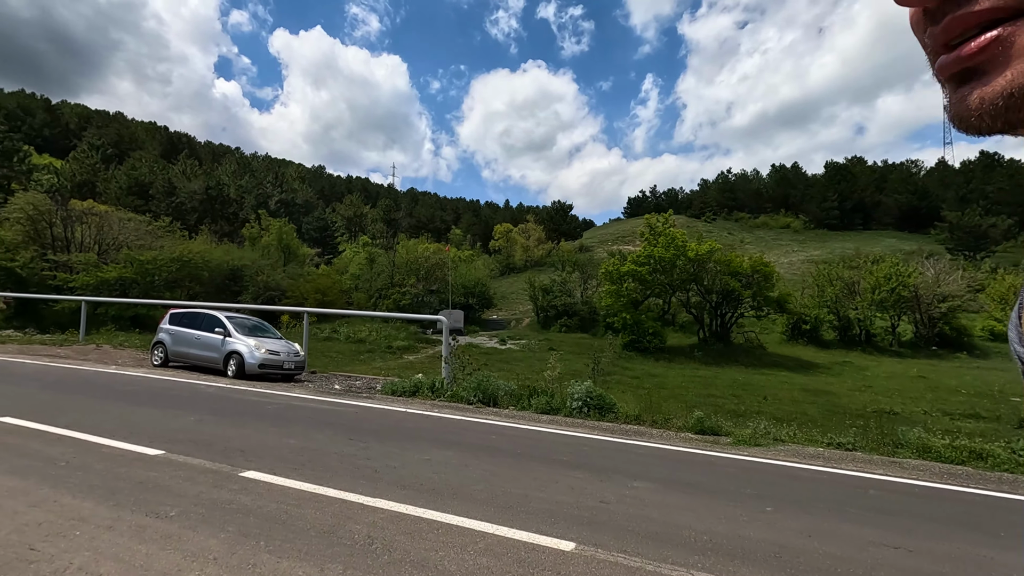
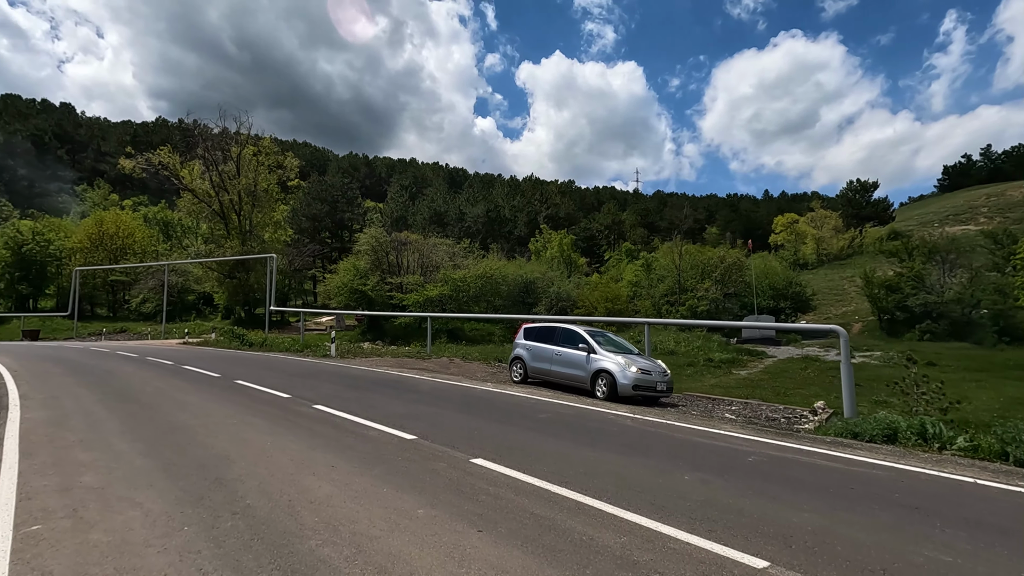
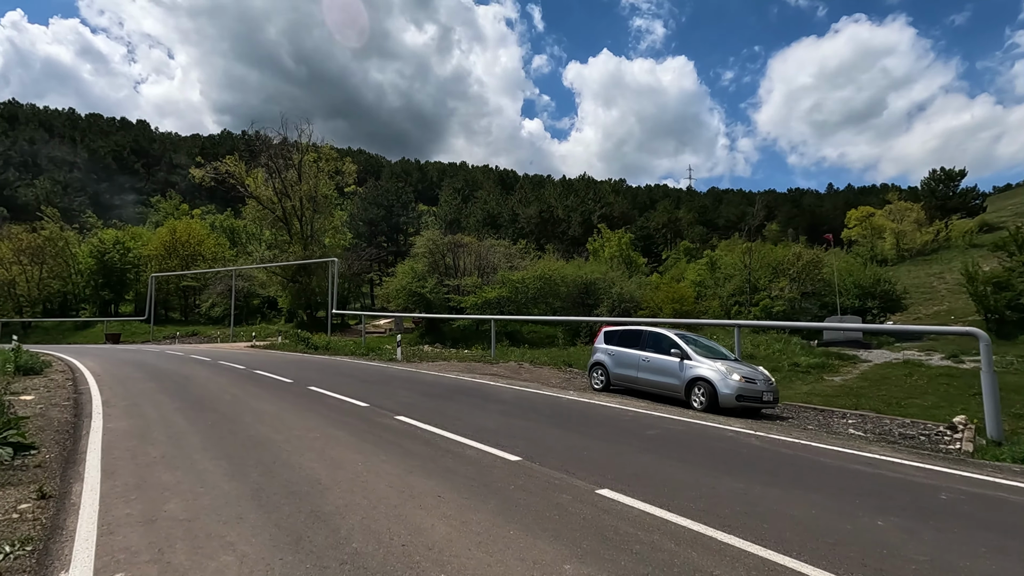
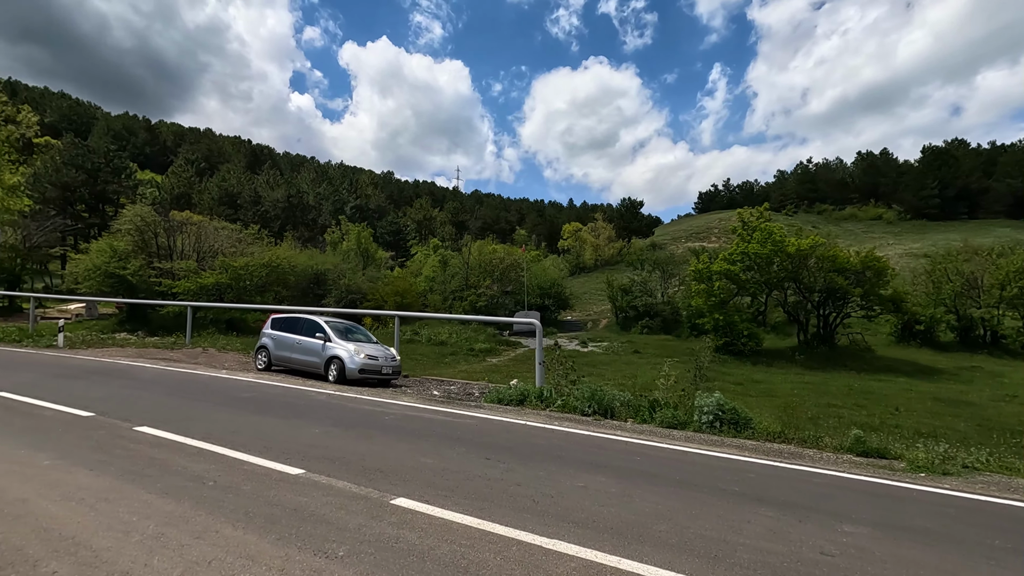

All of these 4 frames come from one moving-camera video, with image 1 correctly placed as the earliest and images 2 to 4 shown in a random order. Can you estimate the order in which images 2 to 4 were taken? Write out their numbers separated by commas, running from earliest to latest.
4, 2, 3
